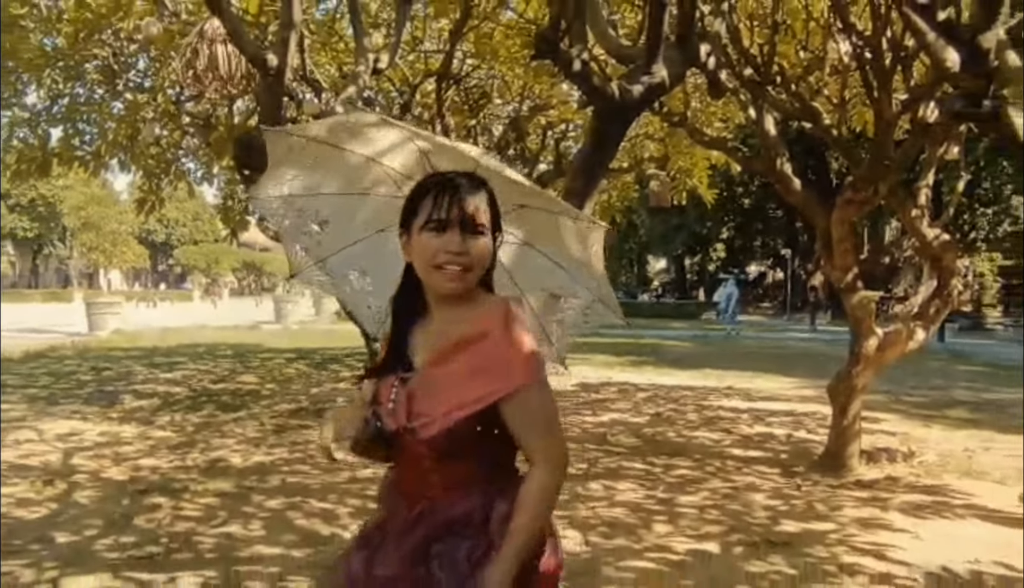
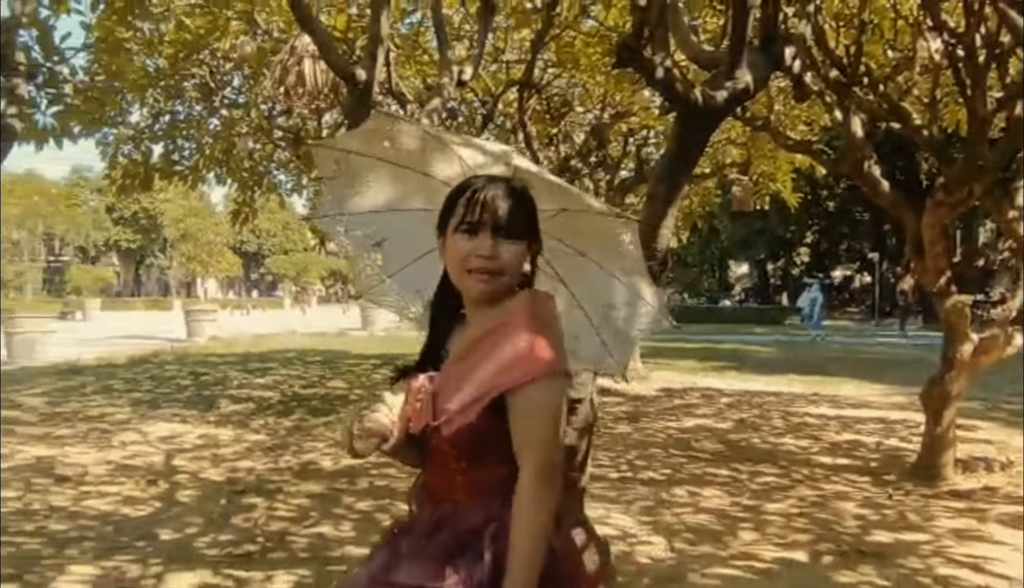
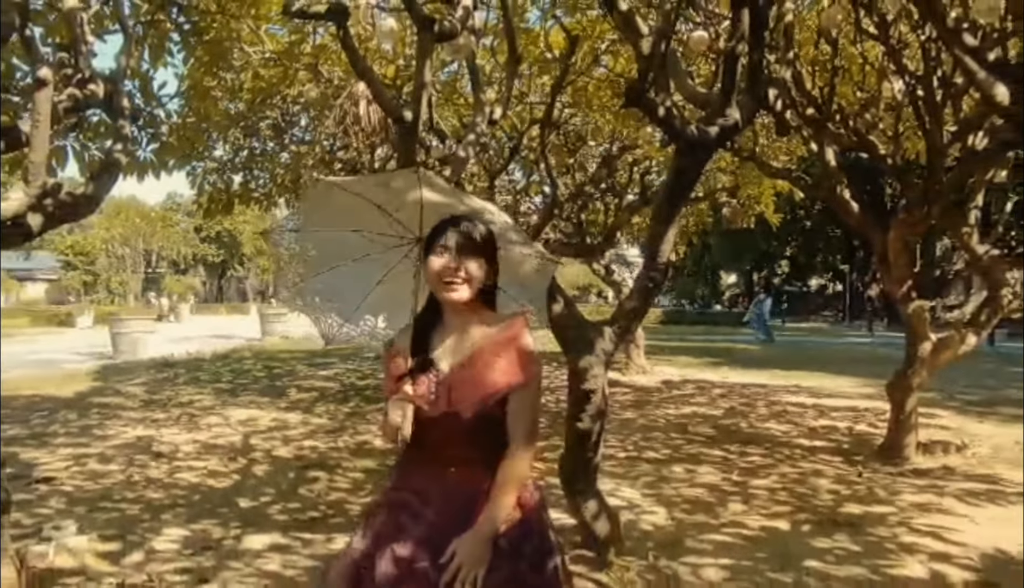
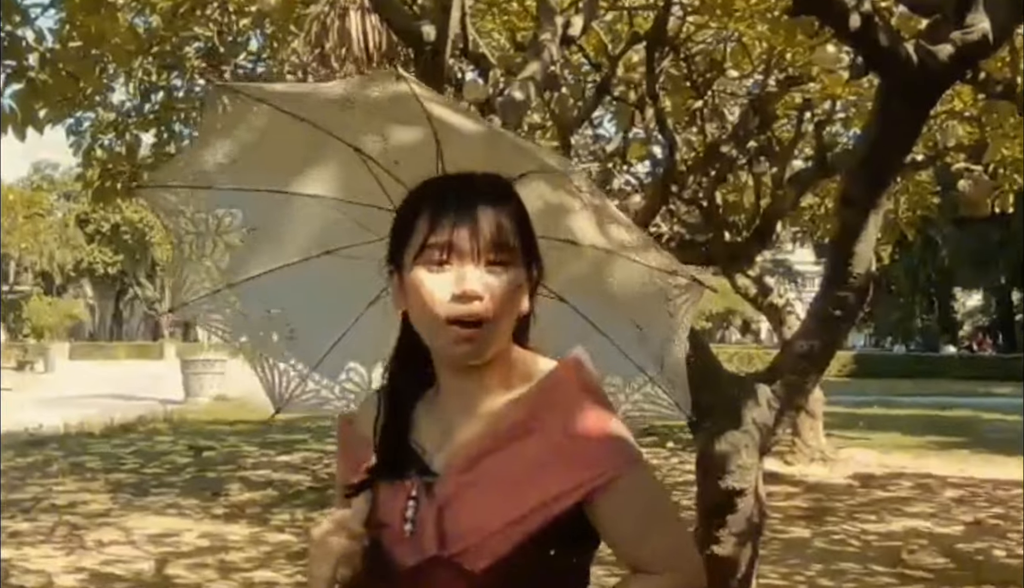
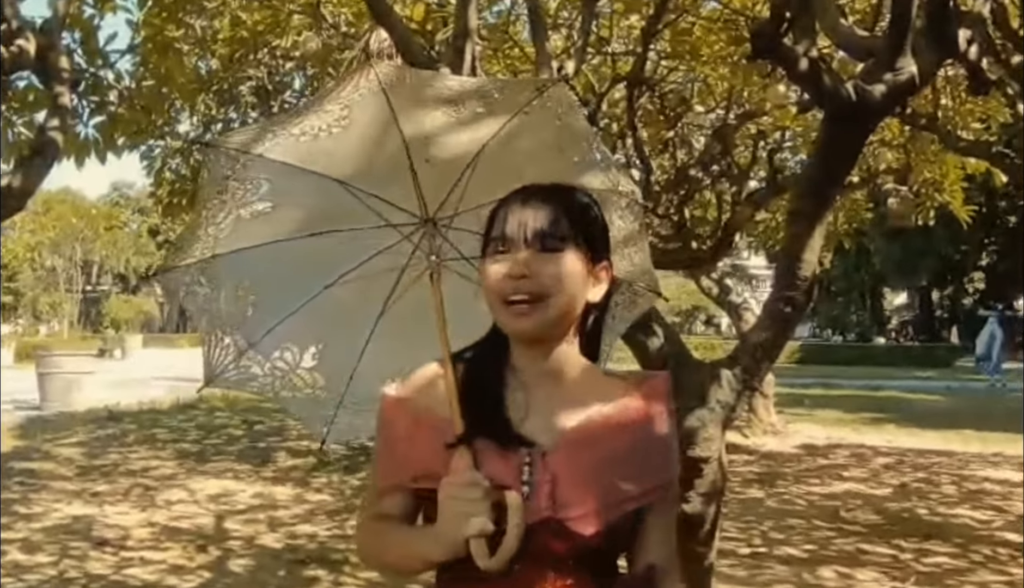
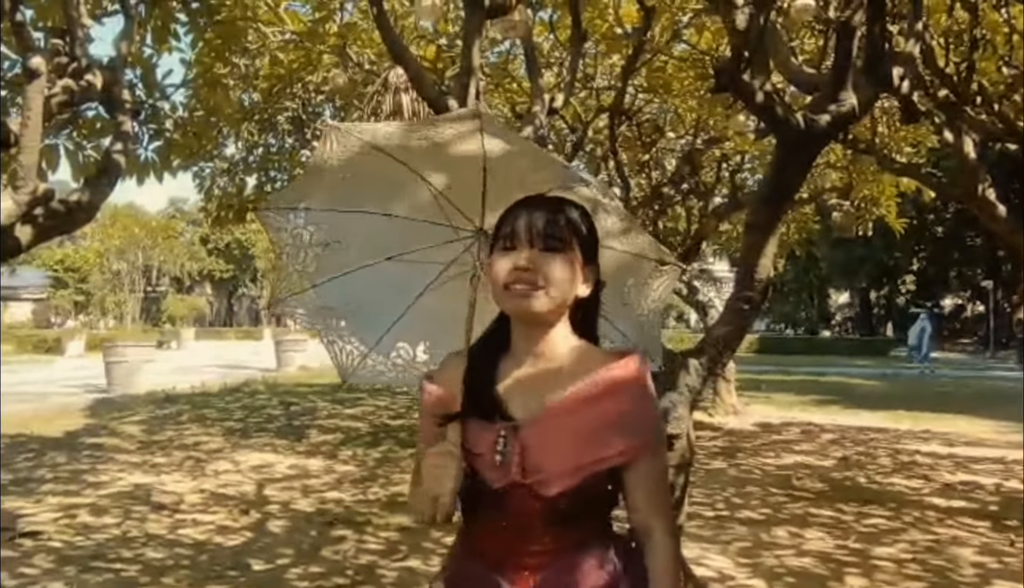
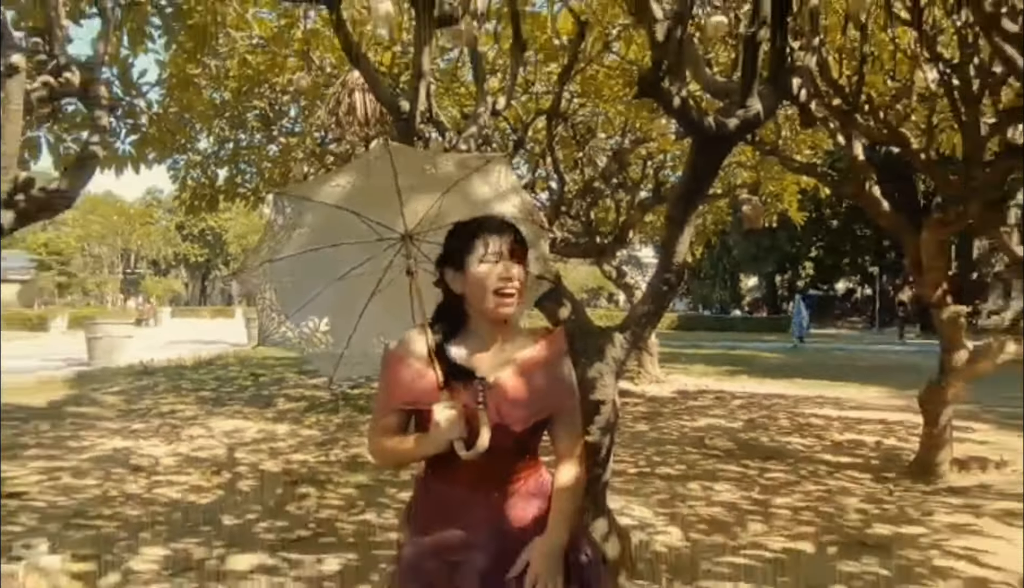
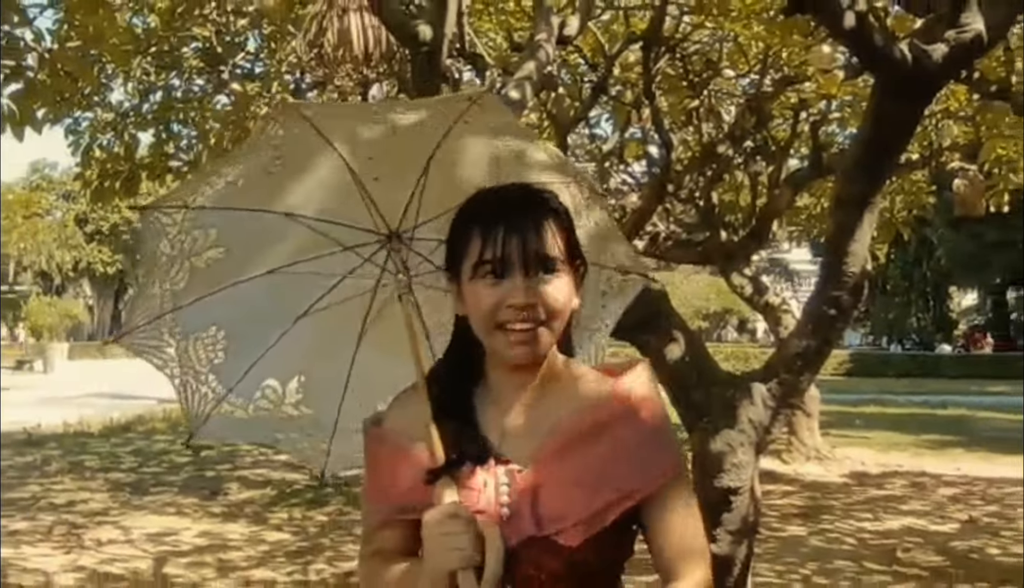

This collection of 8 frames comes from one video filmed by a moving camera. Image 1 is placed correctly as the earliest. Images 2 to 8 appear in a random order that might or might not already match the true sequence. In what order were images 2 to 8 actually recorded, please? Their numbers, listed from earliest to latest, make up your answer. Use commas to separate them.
2, 6, 5, 4, 8, 7, 3
